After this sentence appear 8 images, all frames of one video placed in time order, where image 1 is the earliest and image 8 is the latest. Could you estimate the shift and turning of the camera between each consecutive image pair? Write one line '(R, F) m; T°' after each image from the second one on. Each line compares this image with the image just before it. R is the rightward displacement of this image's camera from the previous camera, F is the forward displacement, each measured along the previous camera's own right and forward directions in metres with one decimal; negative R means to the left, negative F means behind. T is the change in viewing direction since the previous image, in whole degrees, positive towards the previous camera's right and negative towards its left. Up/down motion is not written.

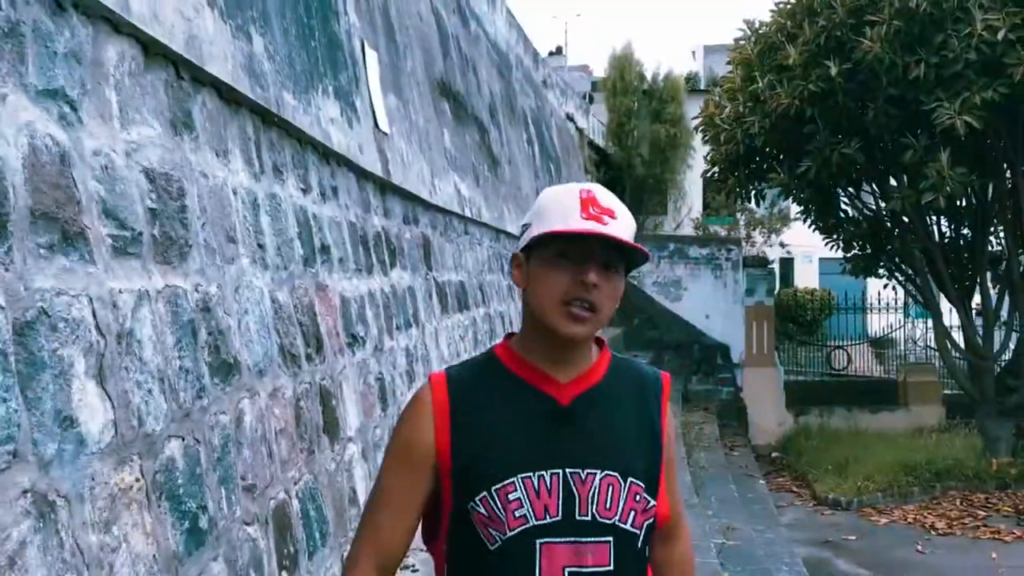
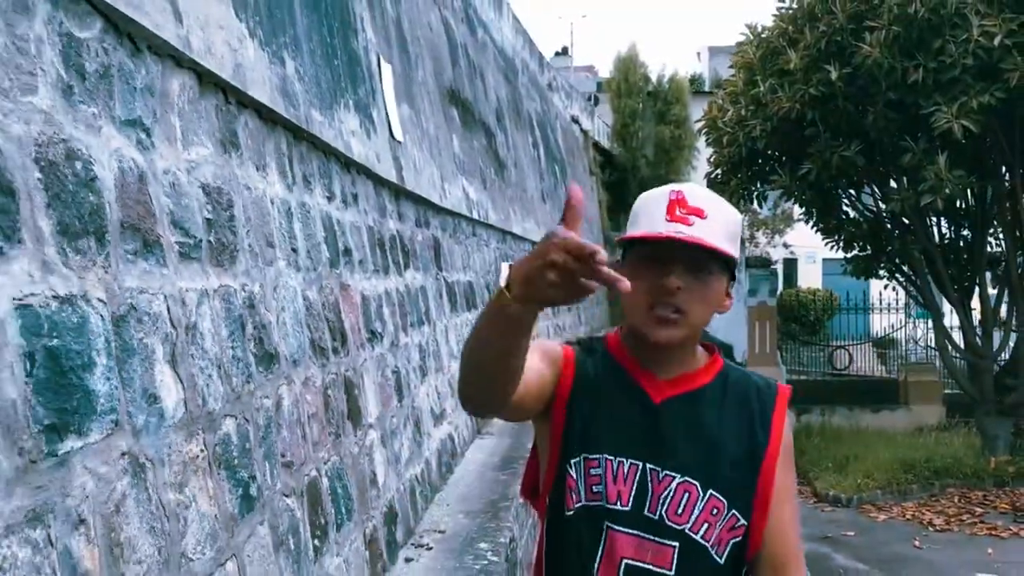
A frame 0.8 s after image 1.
(0.0, -0.3) m; 0°
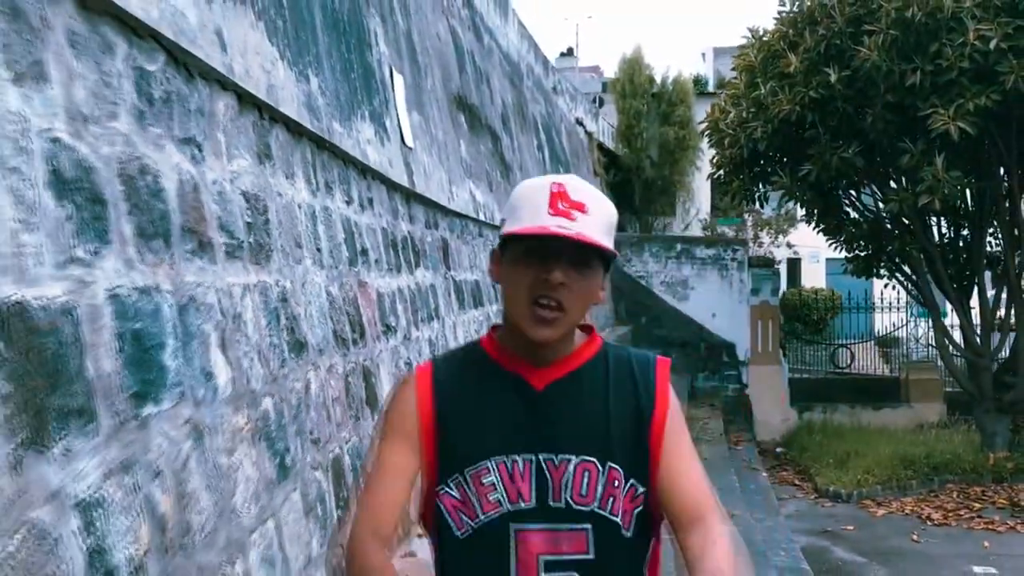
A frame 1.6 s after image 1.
(0.0, -0.3) m; 0°
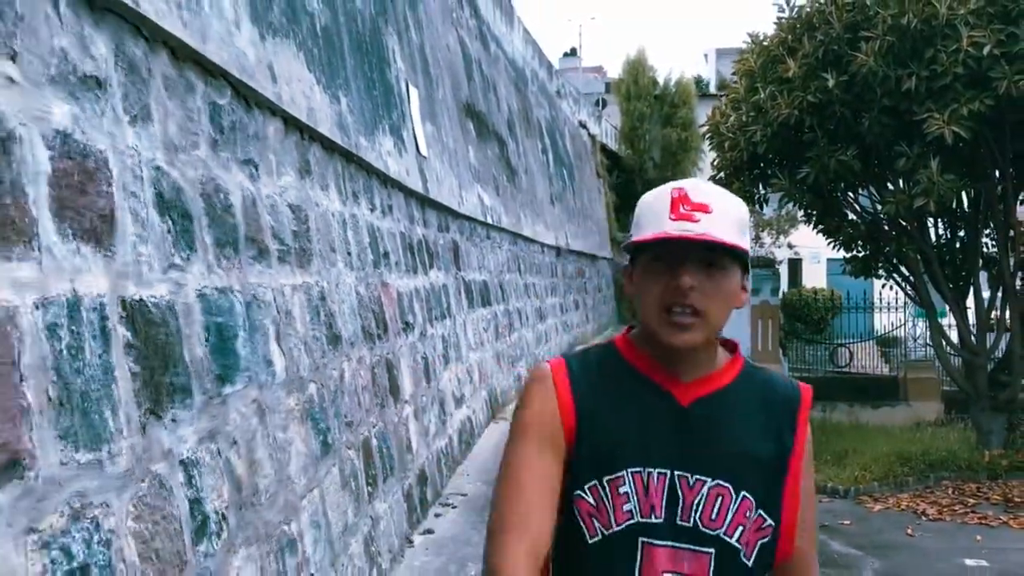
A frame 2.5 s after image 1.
(0.0, -0.3) m; 0°
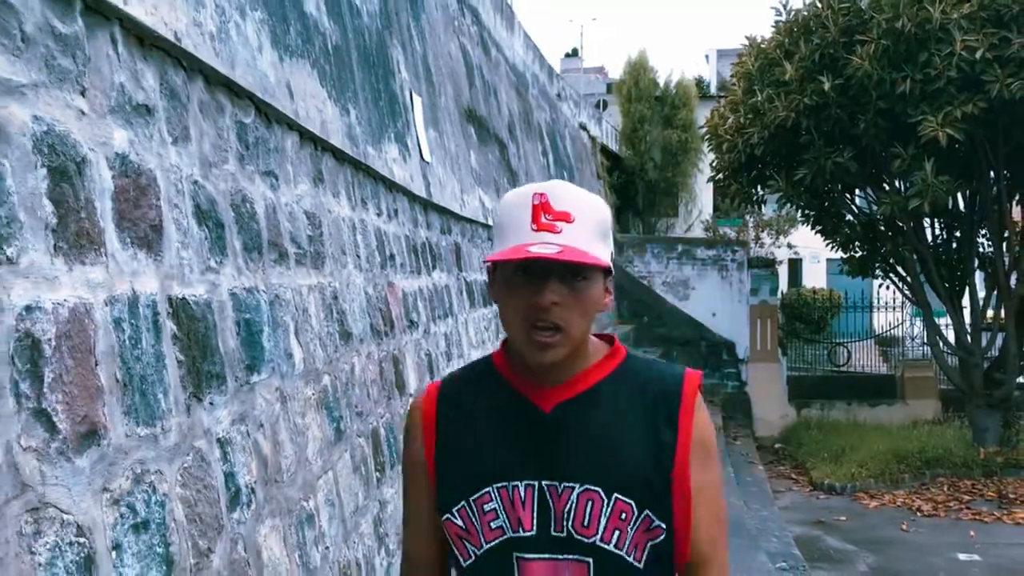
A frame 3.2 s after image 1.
(0.0, -0.3) m; 0°
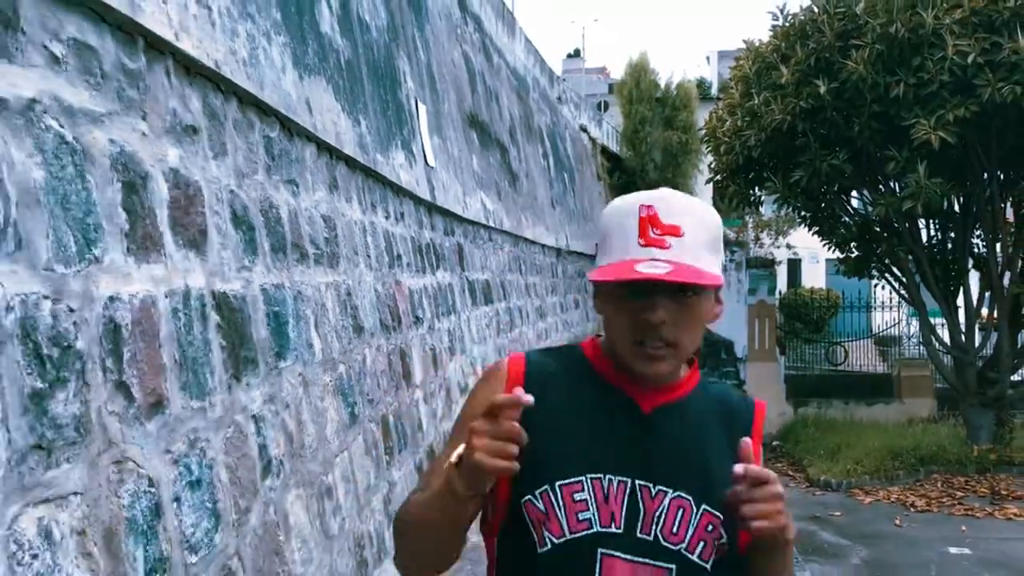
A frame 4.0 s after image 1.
(0.0, -0.3) m; 0°
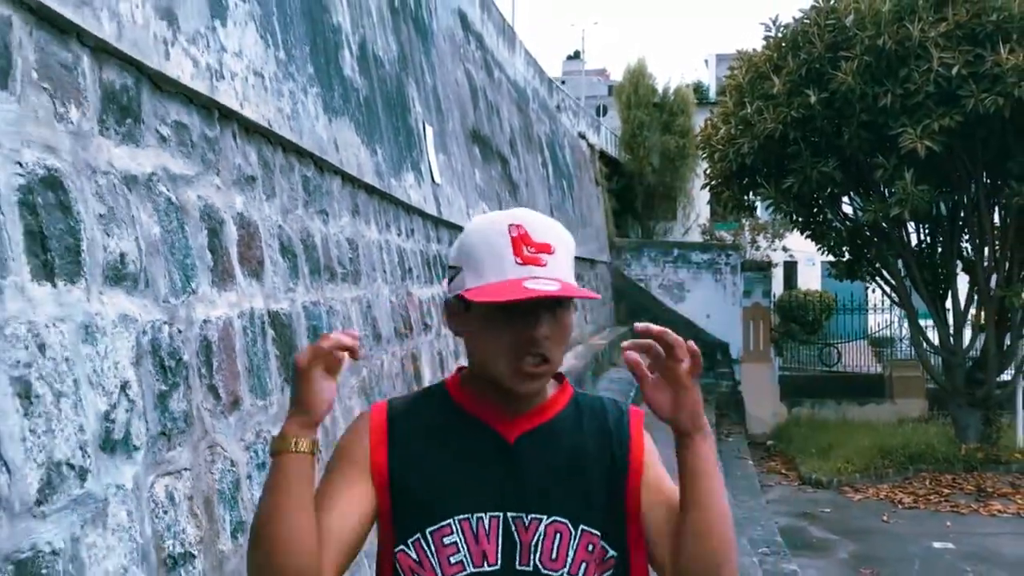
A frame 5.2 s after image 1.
(0.0, -0.5) m; 0°
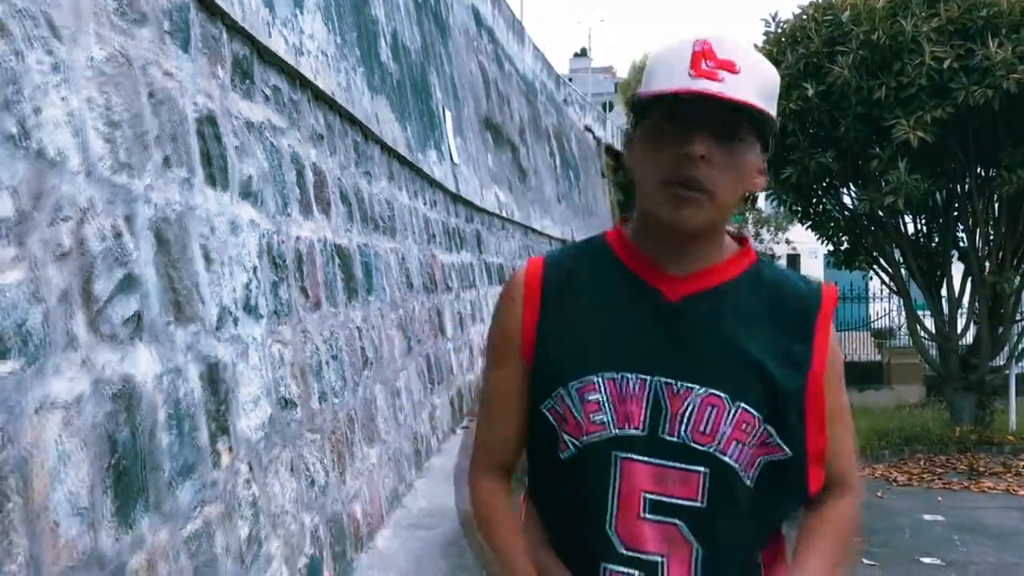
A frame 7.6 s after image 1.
(0.0, -0.6) m; 0°
